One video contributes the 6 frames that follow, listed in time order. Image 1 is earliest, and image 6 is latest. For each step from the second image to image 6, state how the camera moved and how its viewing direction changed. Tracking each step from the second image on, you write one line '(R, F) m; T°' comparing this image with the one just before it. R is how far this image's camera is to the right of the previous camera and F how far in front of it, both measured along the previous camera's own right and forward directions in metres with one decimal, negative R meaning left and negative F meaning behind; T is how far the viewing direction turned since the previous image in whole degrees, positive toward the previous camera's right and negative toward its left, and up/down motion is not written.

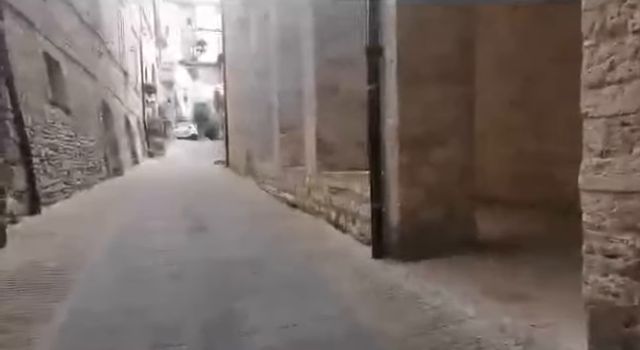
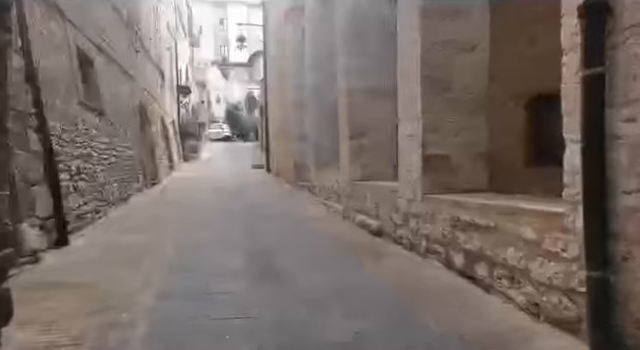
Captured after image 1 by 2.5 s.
(-0.6, +1.1) m; -4°
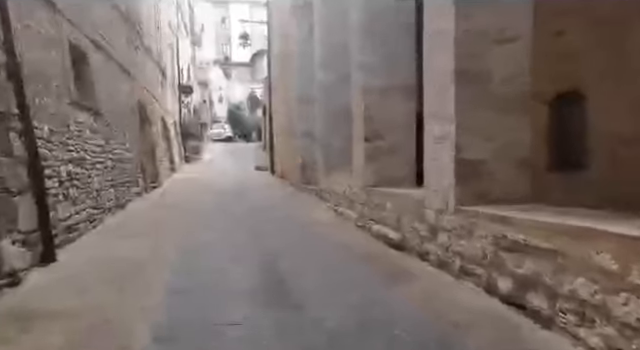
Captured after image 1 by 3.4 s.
(-0.1, +0.4) m; 0°
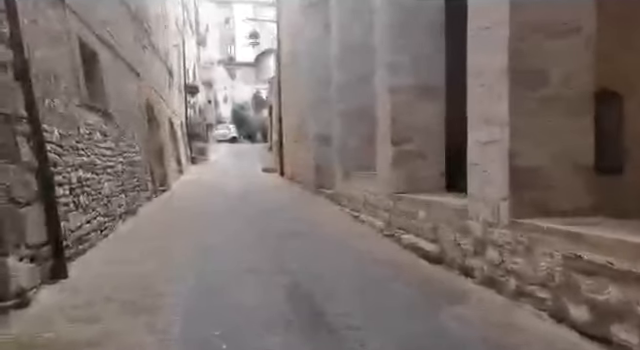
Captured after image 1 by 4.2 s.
(-0.2, +0.3) m; 0°
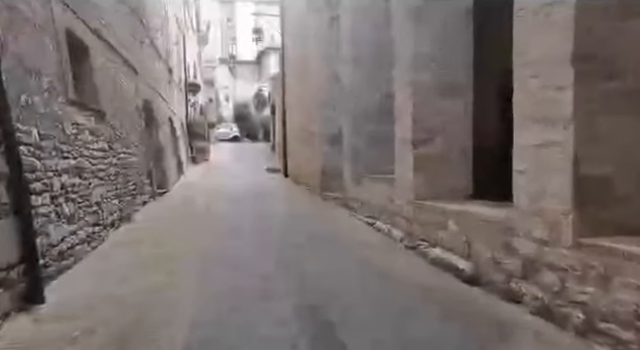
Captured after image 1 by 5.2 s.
(-0.1, +0.5) m; 0°
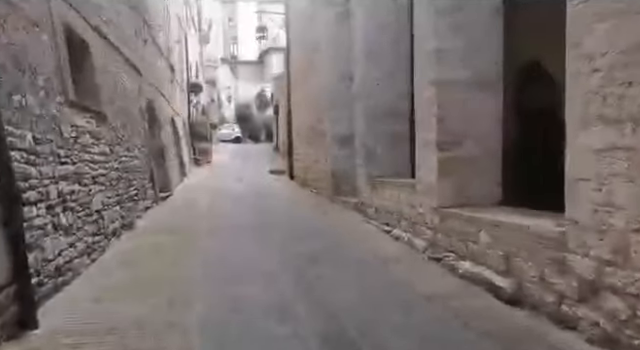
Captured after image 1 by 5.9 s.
(-0.2, +0.3) m; 0°
